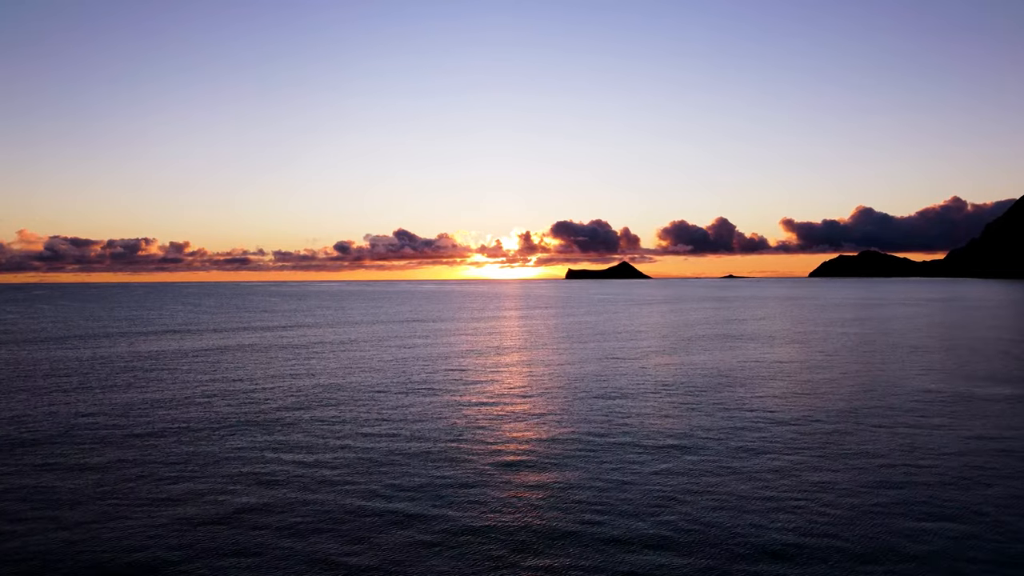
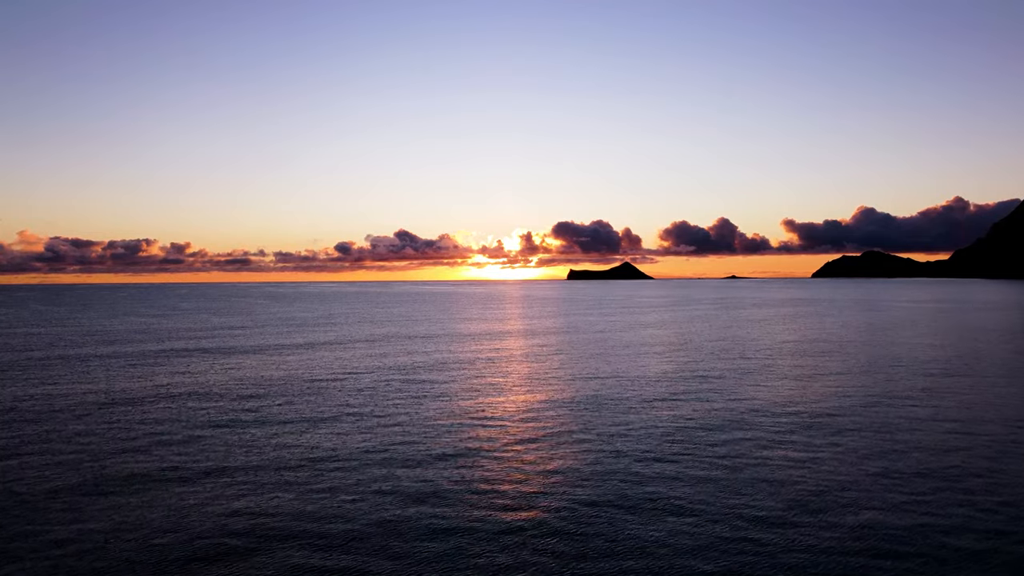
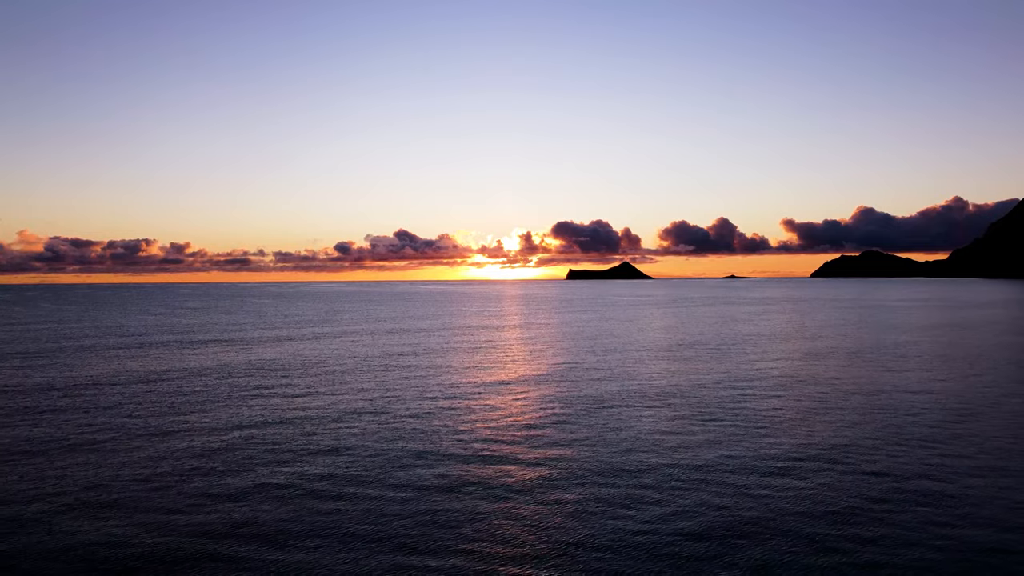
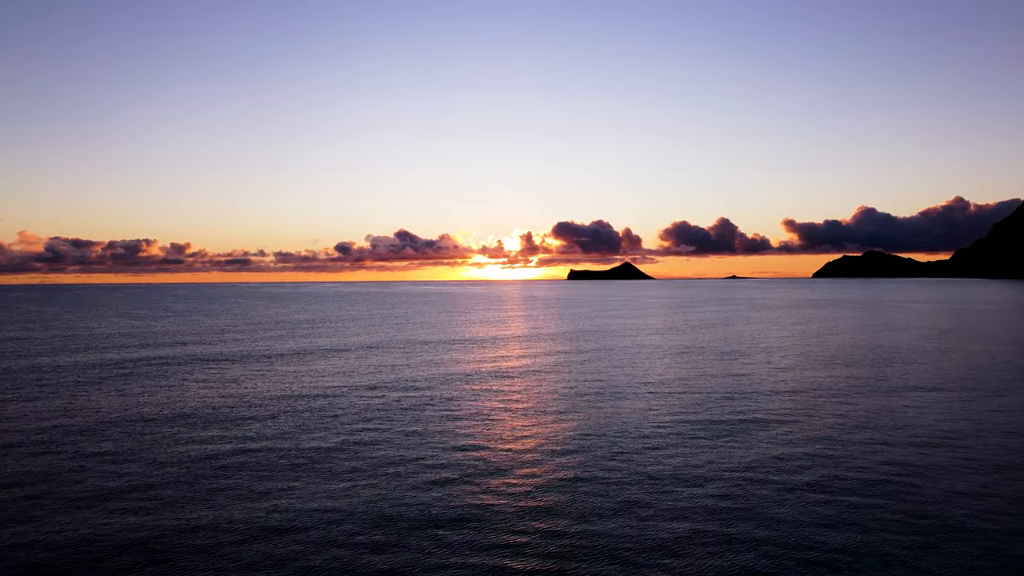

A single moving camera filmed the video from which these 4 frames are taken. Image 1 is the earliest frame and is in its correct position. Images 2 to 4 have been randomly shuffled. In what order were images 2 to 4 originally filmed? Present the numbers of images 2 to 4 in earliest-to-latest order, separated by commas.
3, 2, 4
